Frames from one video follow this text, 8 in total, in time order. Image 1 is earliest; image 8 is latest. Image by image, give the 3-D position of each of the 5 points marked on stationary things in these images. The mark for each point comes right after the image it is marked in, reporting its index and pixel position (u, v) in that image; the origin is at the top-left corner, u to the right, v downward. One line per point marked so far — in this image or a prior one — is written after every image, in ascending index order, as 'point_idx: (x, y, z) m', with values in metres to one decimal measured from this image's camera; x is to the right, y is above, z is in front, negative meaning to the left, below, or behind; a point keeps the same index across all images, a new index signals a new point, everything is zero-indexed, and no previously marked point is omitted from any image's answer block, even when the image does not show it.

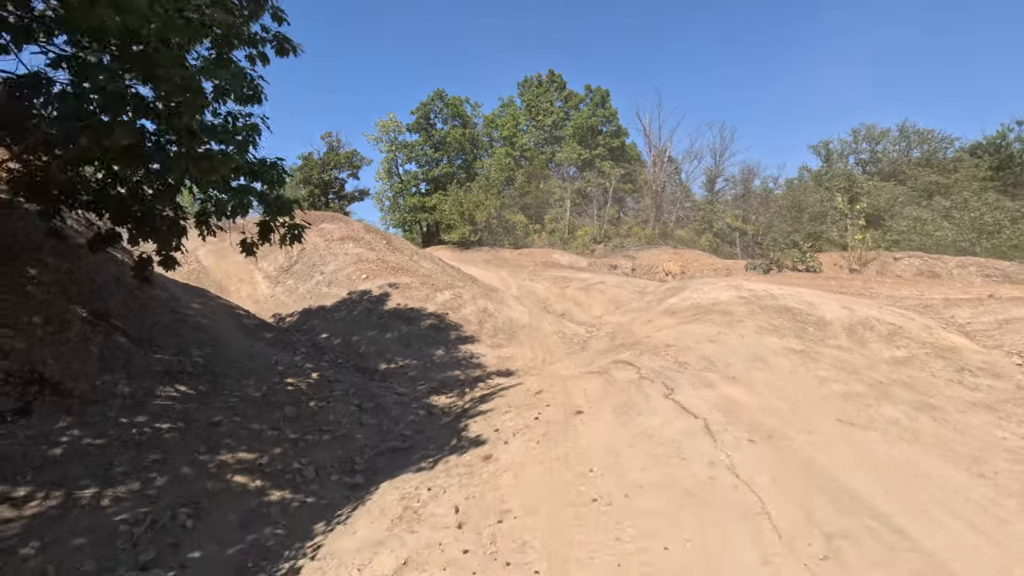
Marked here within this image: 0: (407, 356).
0: (-1.7, -1.0, +8.6) m
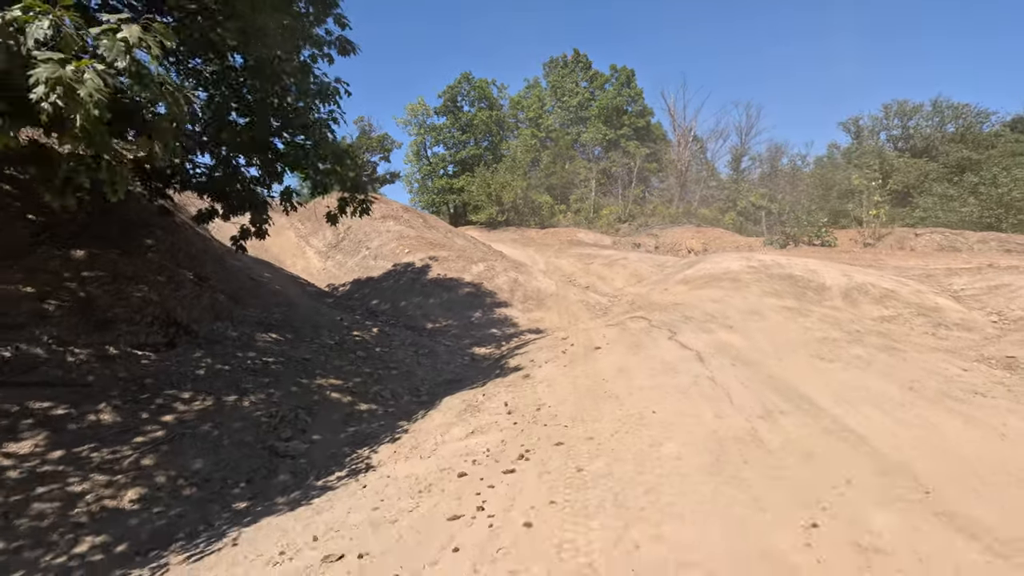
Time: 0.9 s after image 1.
0: (-1.2, -0.5, +9.8) m
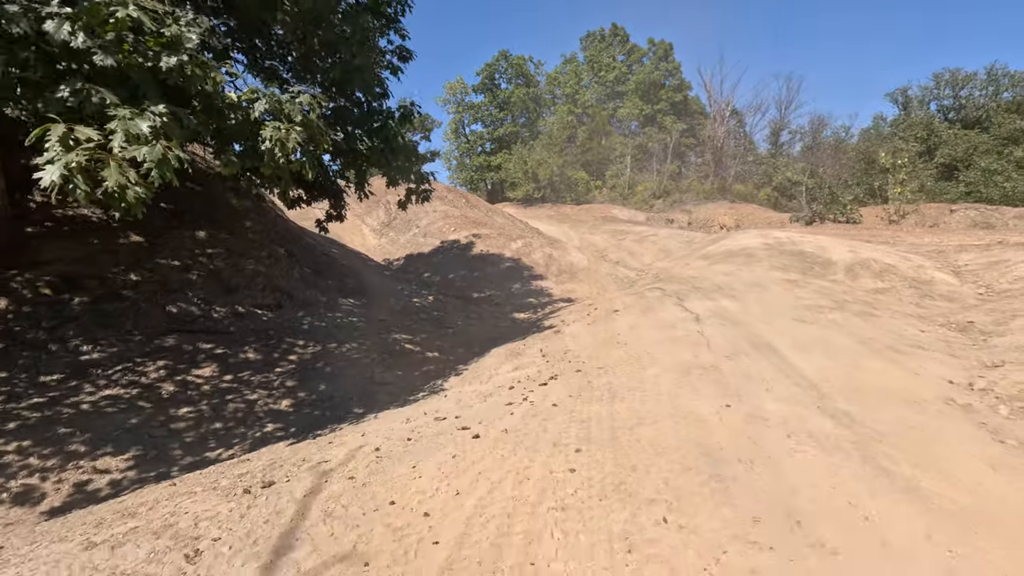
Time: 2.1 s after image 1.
0: (-0.4, +0.1, +11.2) m
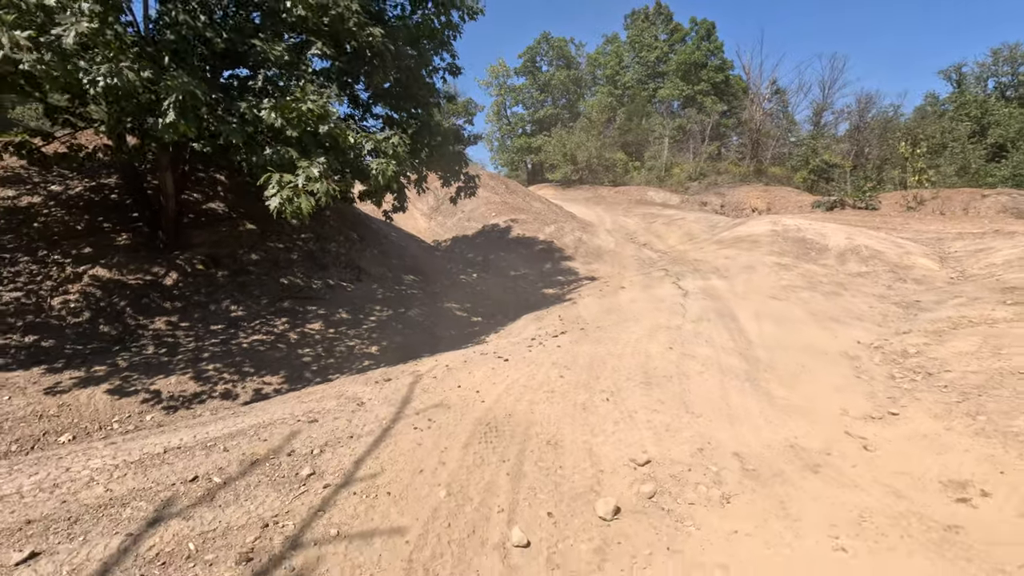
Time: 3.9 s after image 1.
0: (+0.3, +0.6, +13.0) m
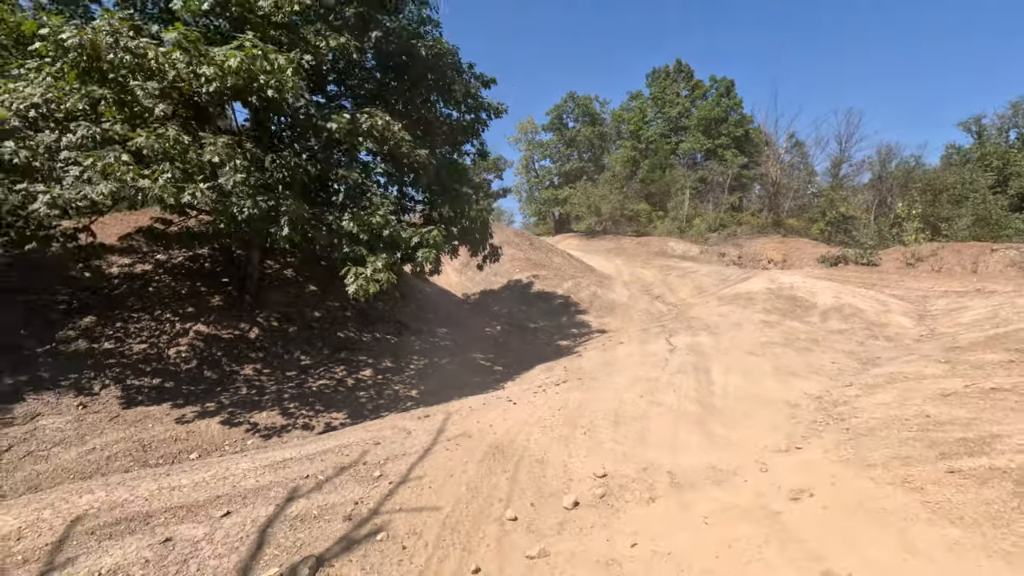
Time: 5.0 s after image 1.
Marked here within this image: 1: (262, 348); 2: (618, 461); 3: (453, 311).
0: (+0.9, -0.8, +14.6) m
1: (-4.3, -1.0, +9.1) m
2: (+1.0, -1.6, +5.0) m
3: (-1.5, -0.6, +13.8) m
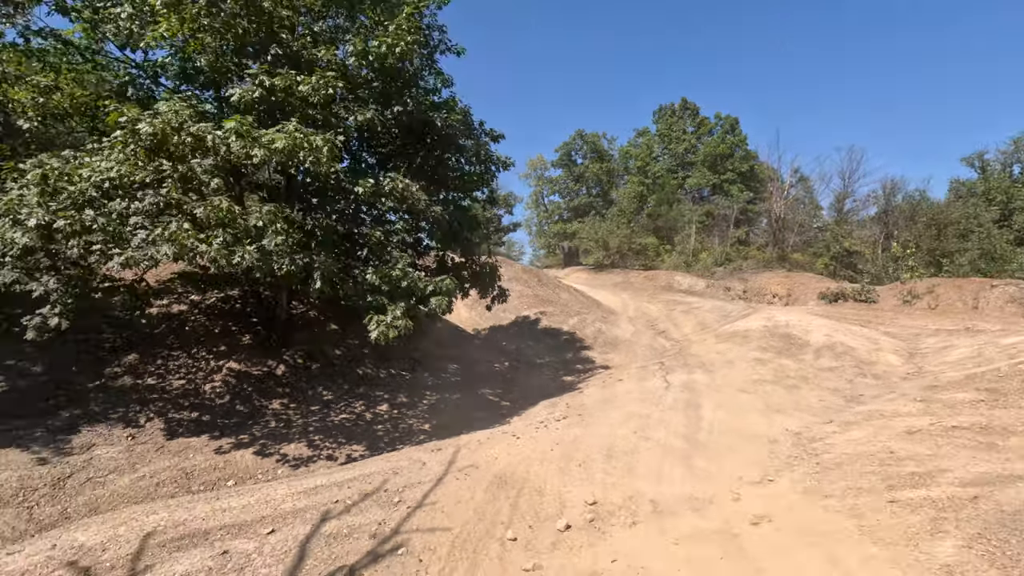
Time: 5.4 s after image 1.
0: (+1.1, -1.9, +15.3) m
1: (-4.1, -1.8, +9.9) m
2: (+1.0, -2.1, +5.6) m
3: (-1.3, -1.6, +14.6) m
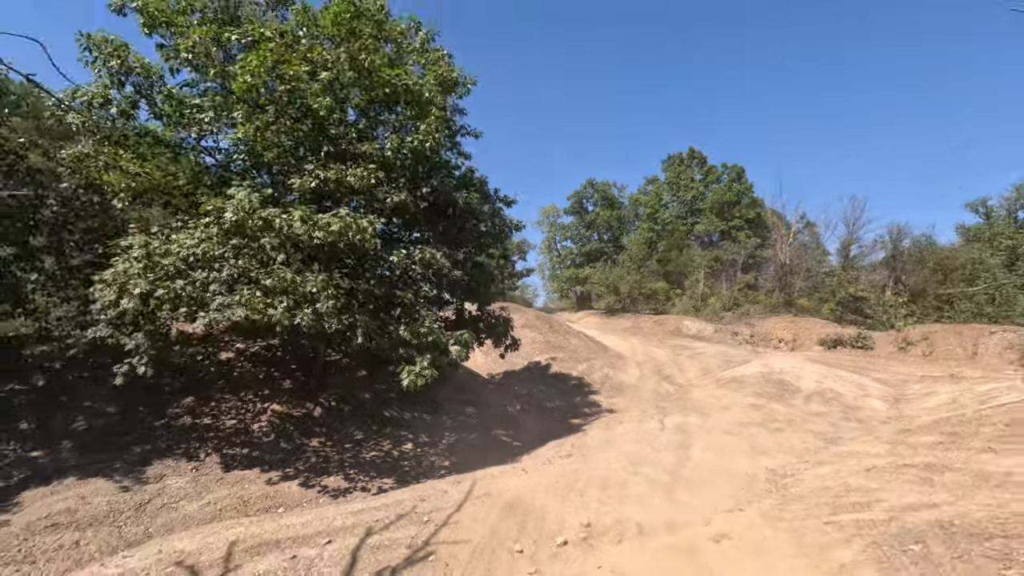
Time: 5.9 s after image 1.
0: (+1.5, -3.3, +16.4) m
1: (-3.9, -2.8, +11.2) m
2: (+1.1, -2.9, +6.8) m
3: (-1.0, -3.0, +15.8) m
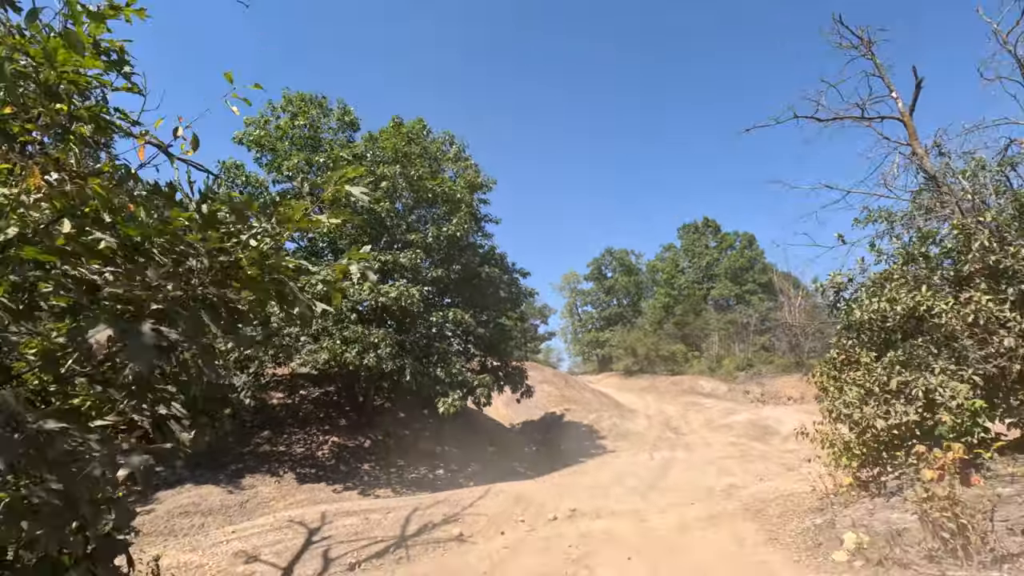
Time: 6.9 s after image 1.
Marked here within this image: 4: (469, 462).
0: (+2.1, -5.3, +18.6) m
1: (-3.6, -4.3, +13.8) m
2: (+1.2, -3.7, +9.1) m
3: (-0.4, -5.0, +18.2) m
4: (-1.2, -4.7, +14.5) m
